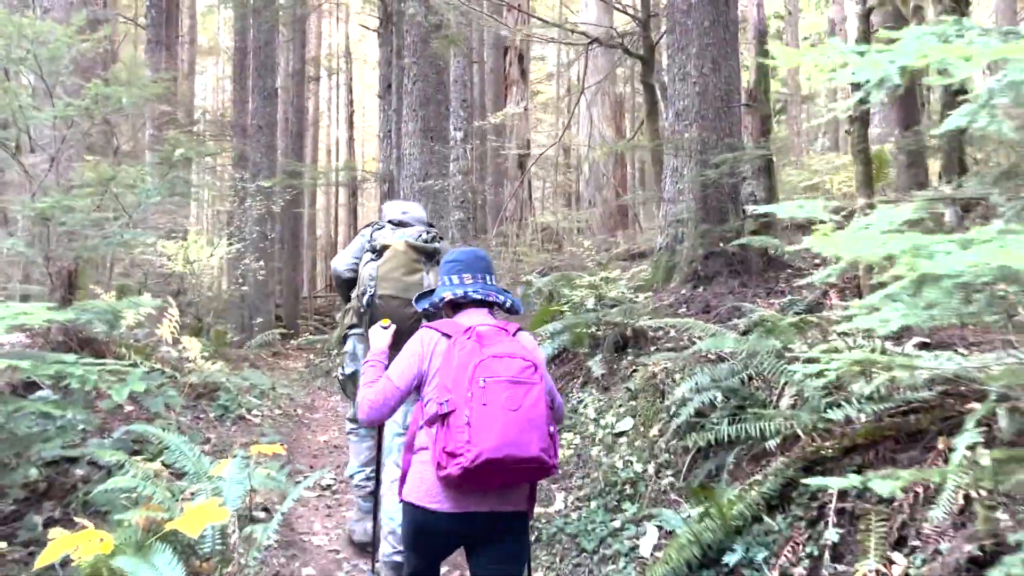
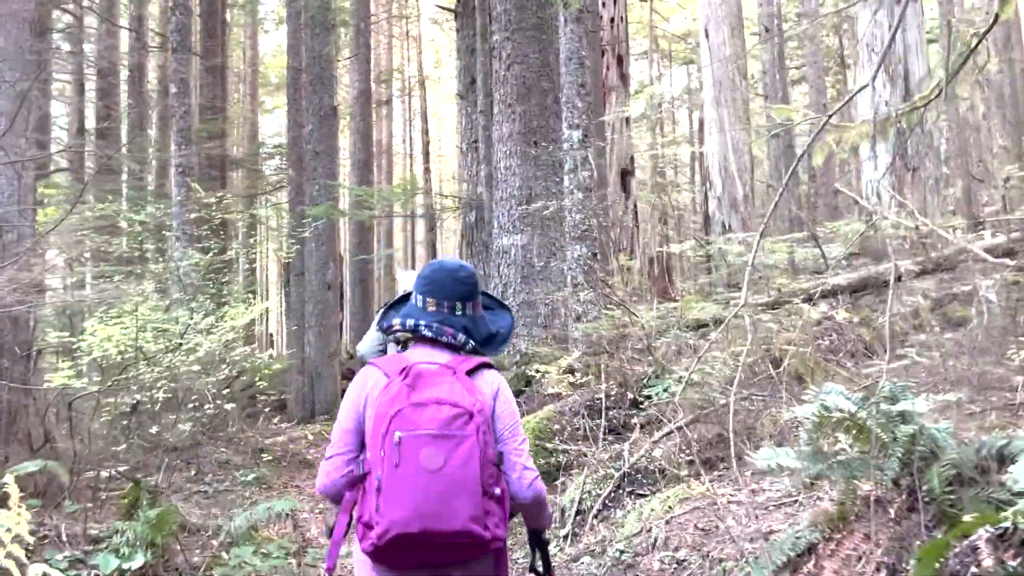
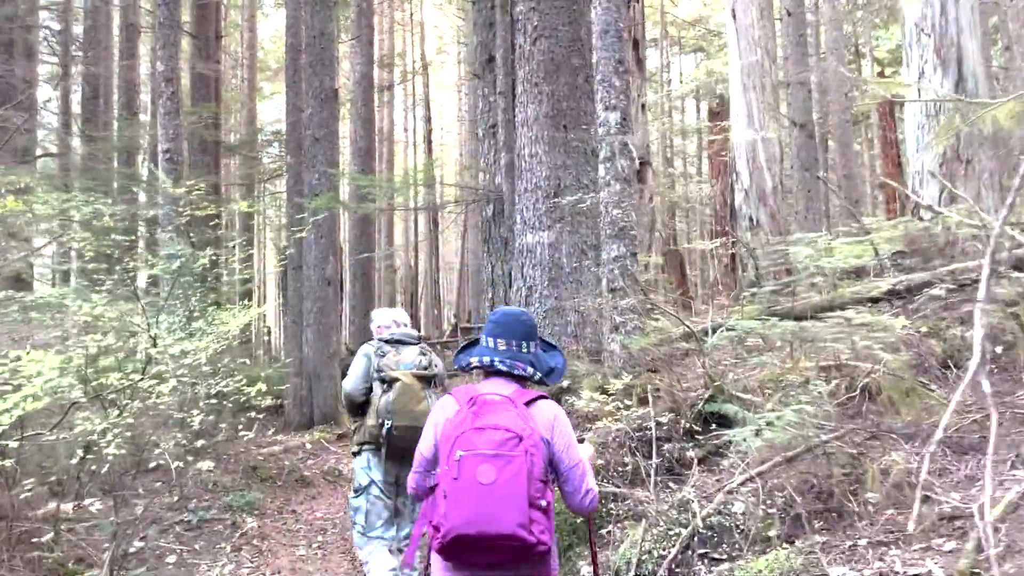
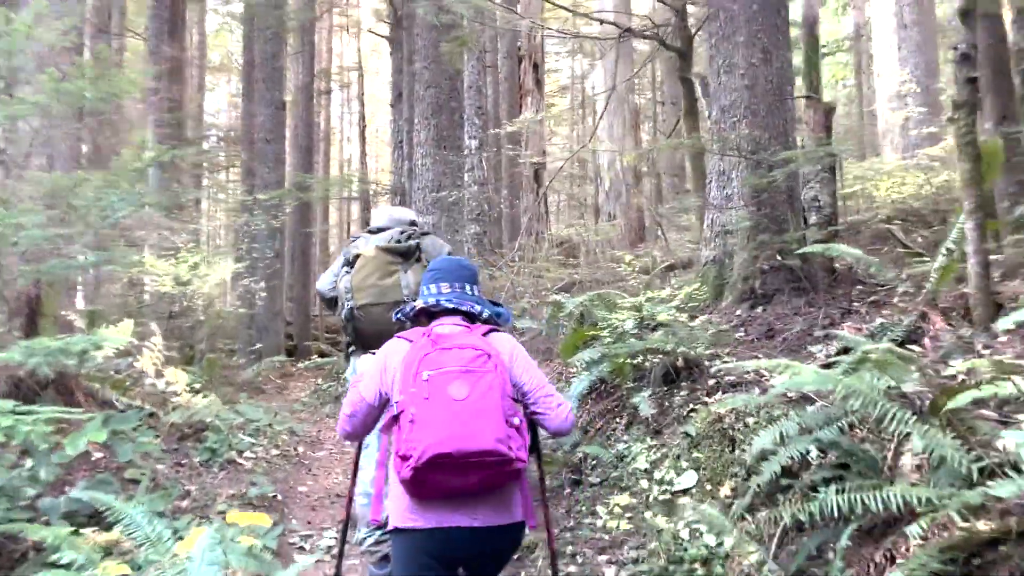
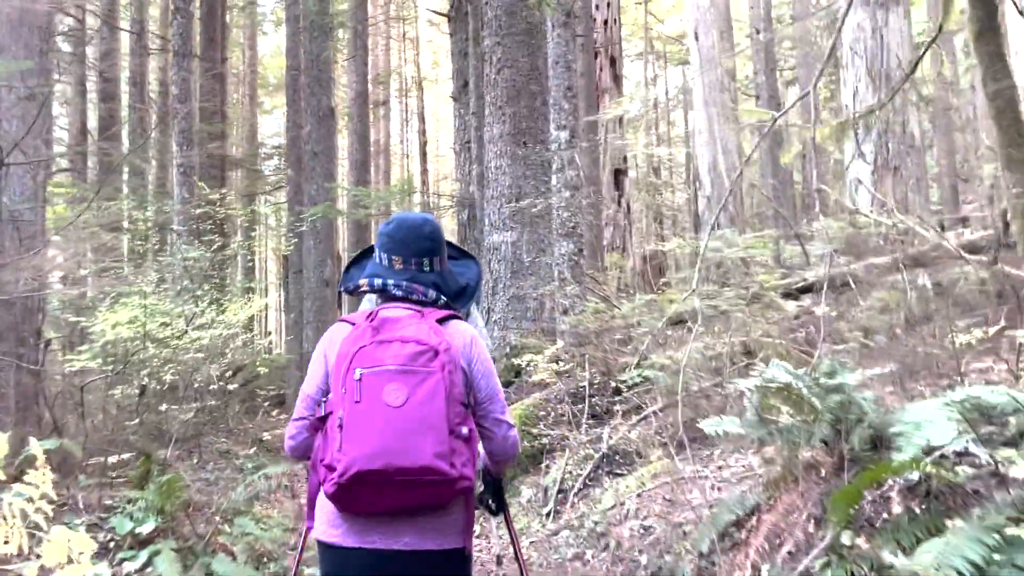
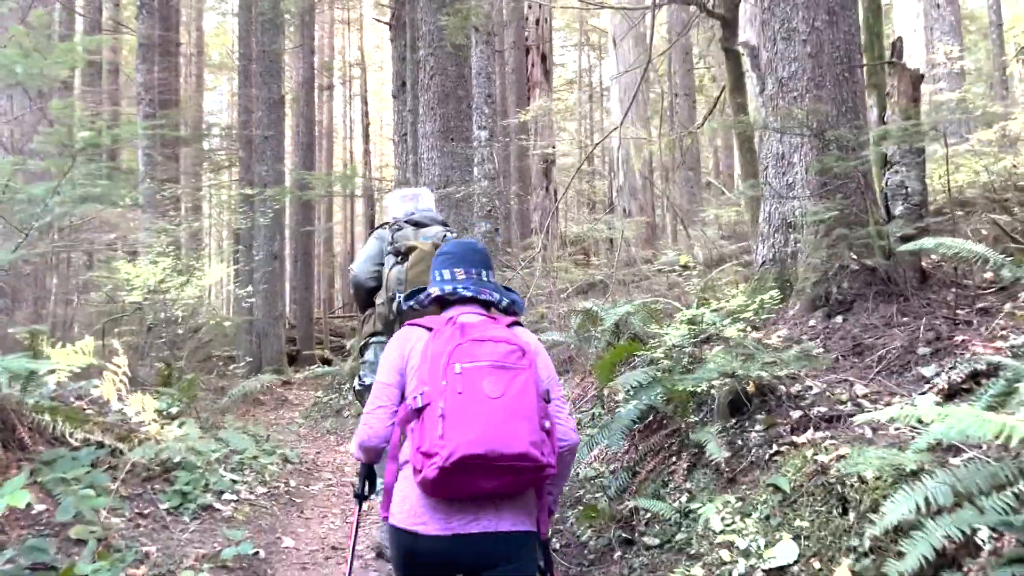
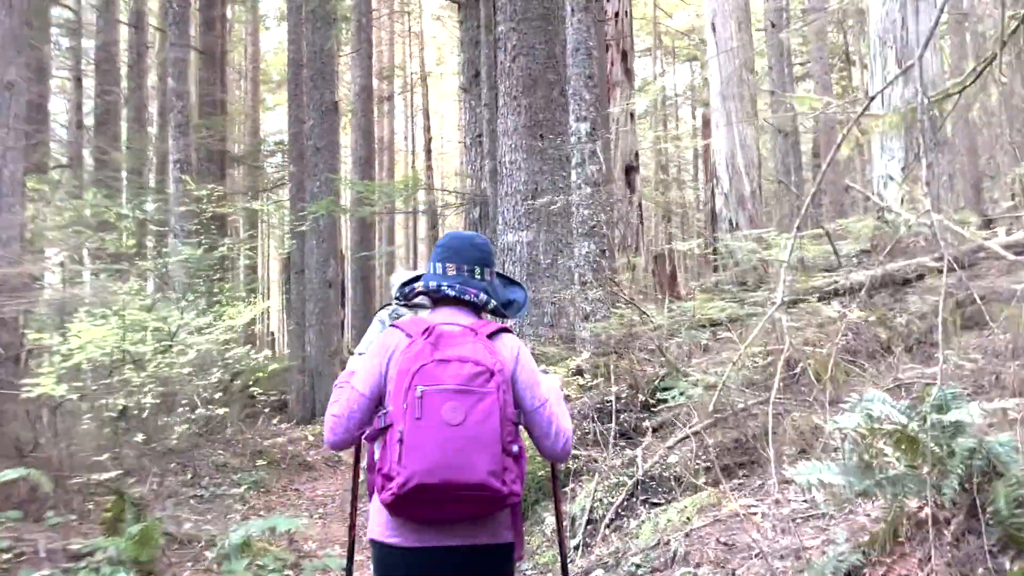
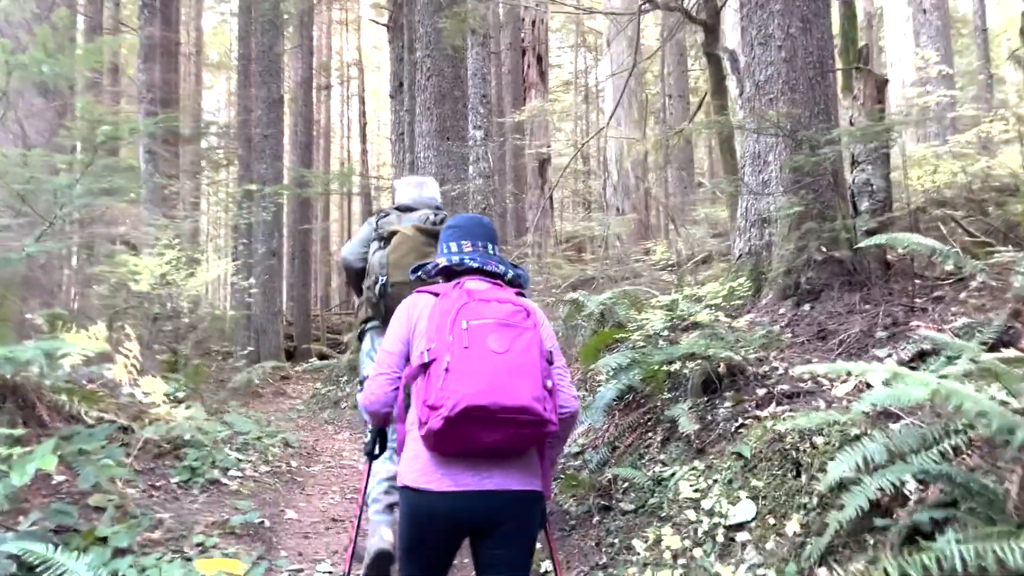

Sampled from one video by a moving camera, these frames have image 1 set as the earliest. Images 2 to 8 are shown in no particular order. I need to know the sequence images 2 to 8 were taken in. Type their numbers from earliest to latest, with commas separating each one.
4, 8, 6, 5, 2, 7, 3
